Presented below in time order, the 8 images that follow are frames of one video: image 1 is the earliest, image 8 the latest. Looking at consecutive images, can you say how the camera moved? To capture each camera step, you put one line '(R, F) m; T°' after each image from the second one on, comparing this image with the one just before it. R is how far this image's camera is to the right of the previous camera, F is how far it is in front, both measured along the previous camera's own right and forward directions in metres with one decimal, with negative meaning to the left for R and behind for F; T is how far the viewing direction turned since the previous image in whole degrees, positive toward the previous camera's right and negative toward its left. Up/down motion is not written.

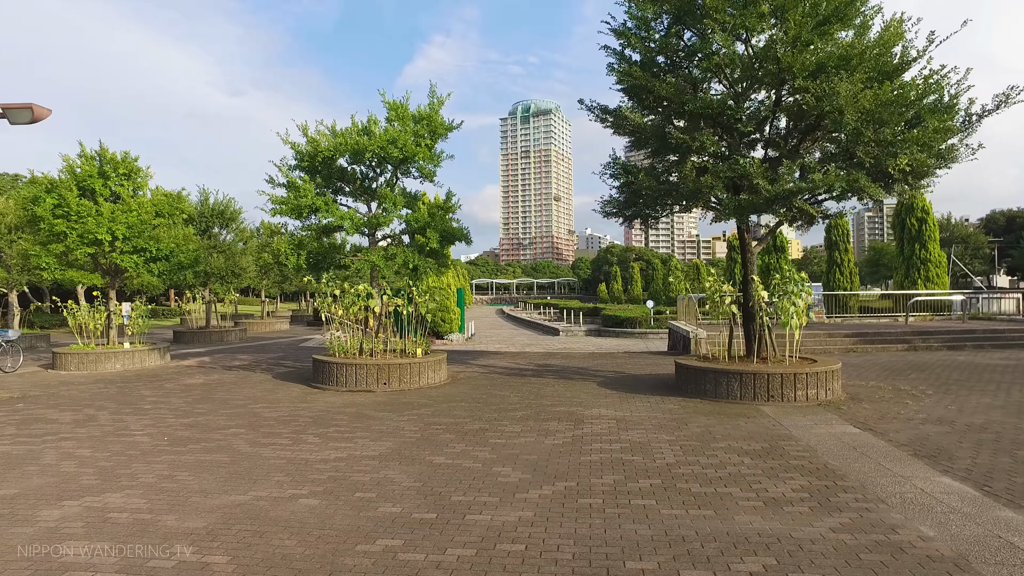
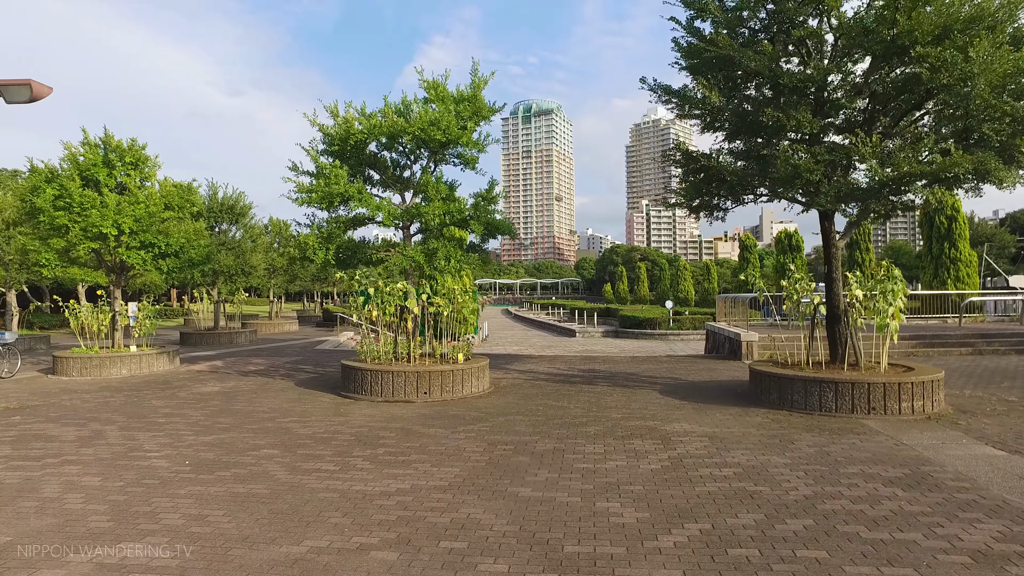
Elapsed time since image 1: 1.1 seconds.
(-0.8, +1.0) m; 0°
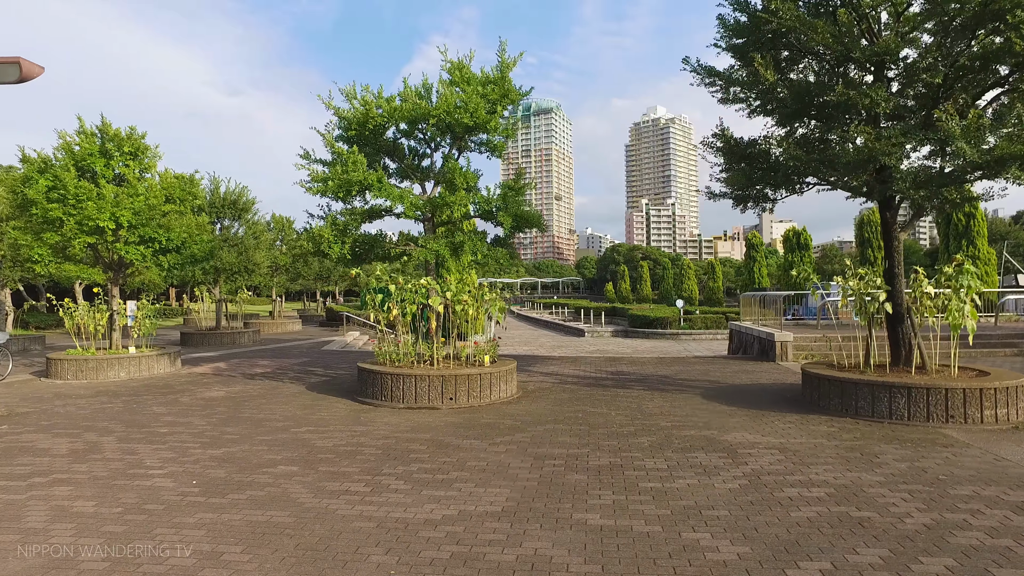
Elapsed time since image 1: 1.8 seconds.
(-0.5, +0.7) m; 0°
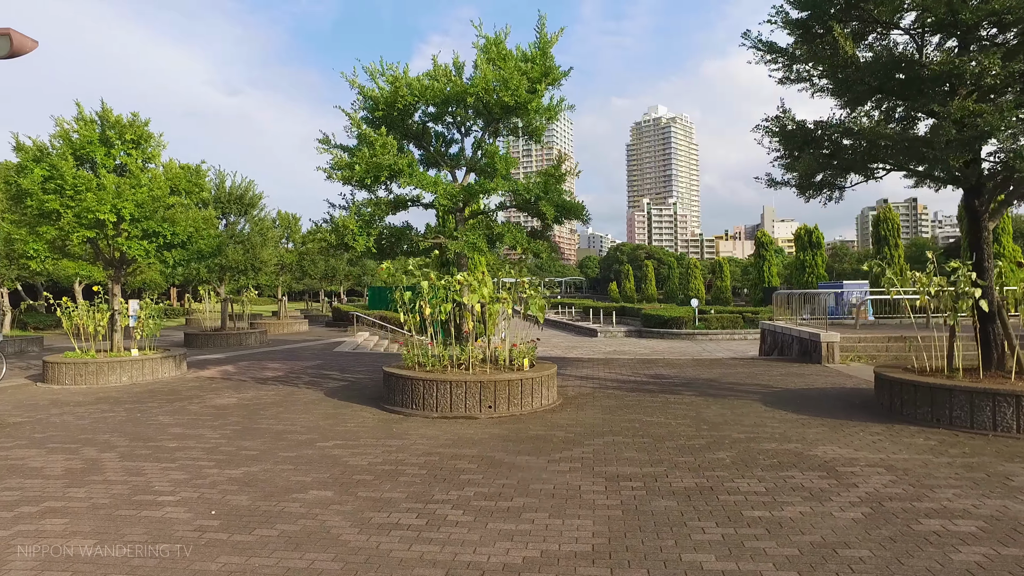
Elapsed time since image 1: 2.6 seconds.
(-0.6, +0.8) m; 0°
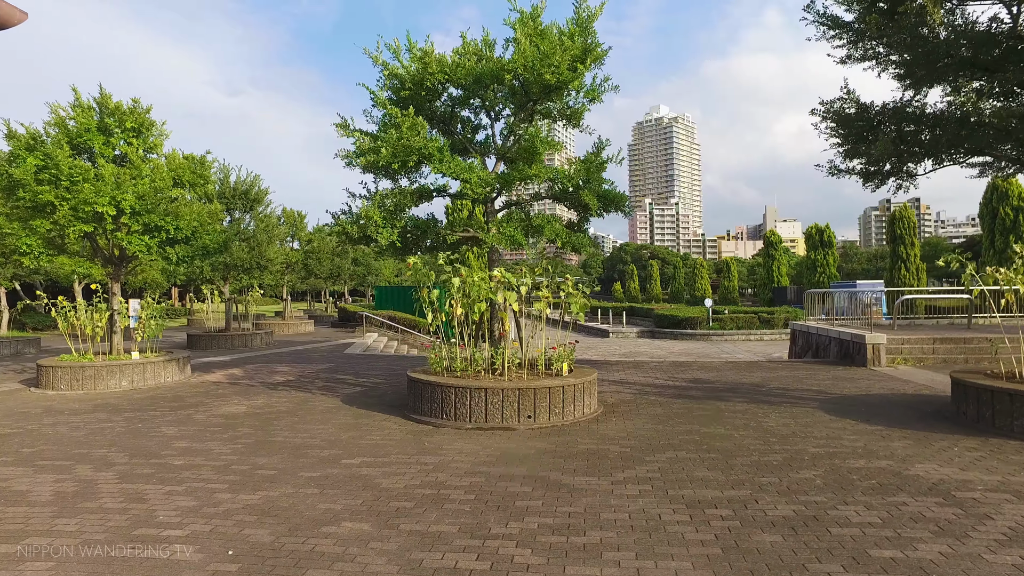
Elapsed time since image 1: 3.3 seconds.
(-0.5, +0.7) m; 0°
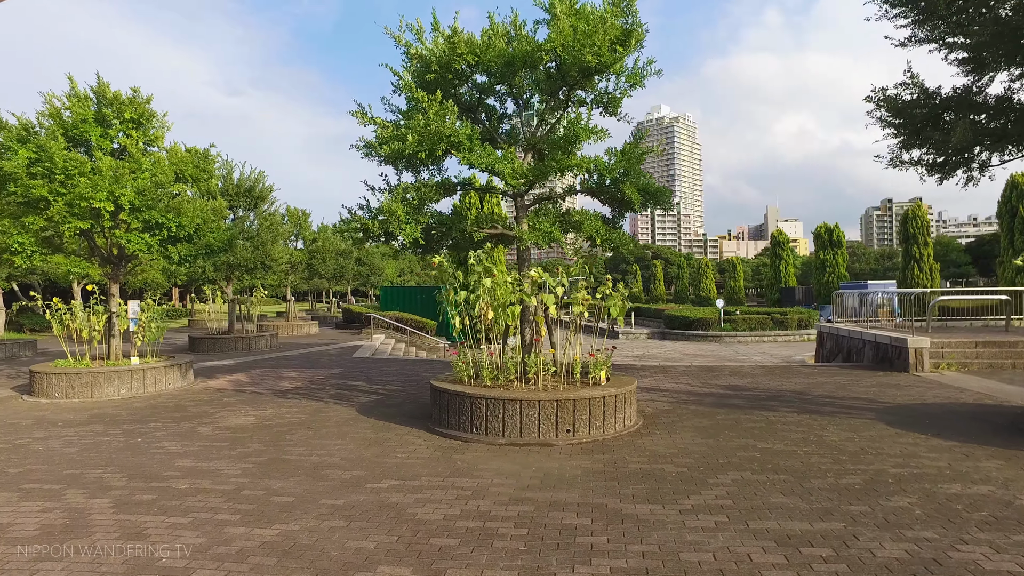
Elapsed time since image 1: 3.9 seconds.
(-0.4, +0.6) m; 0°
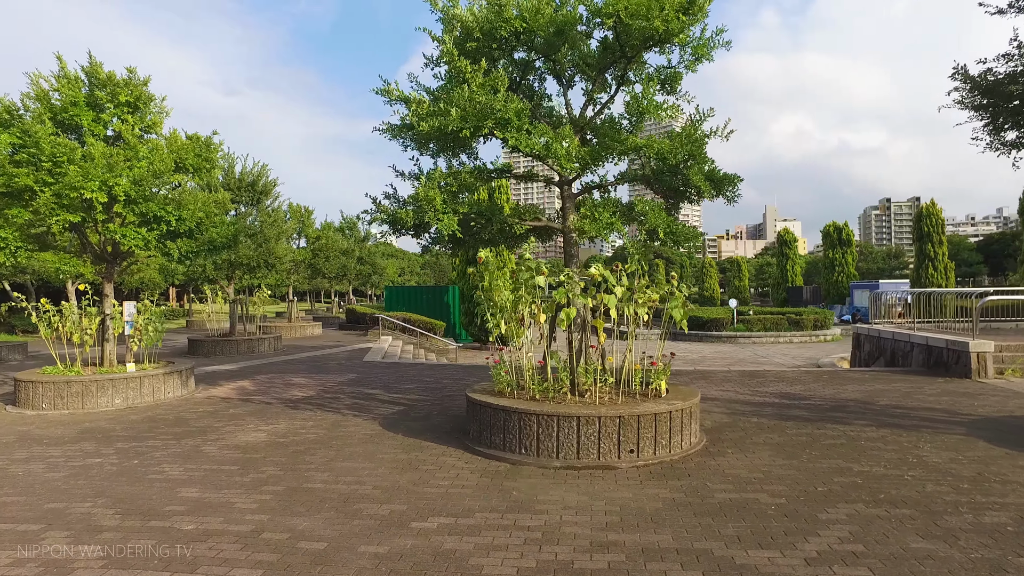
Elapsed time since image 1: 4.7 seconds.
(-0.5, +0.8) m; 0°
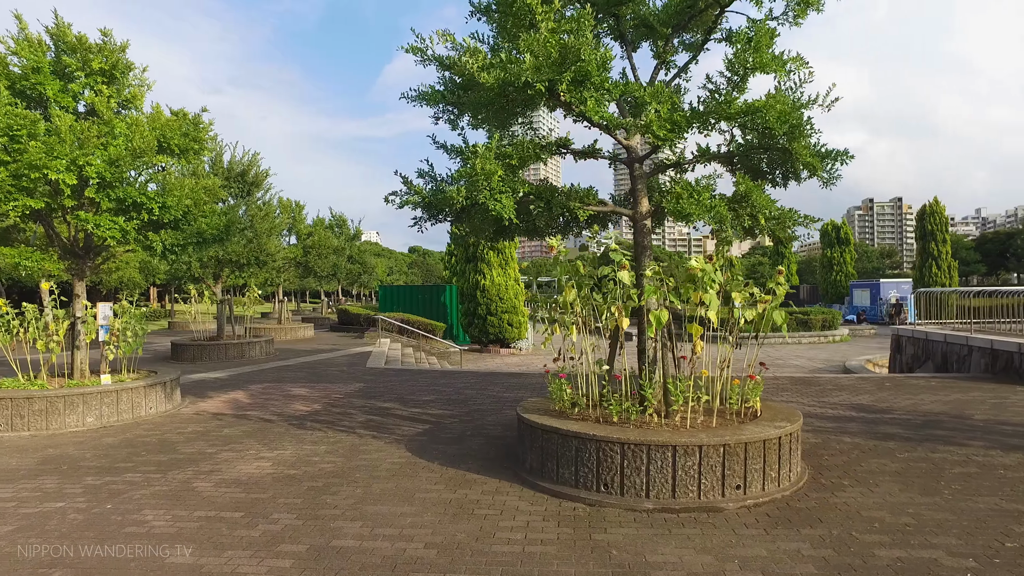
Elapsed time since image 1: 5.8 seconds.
(-0.7, +1.1) m; +1°
